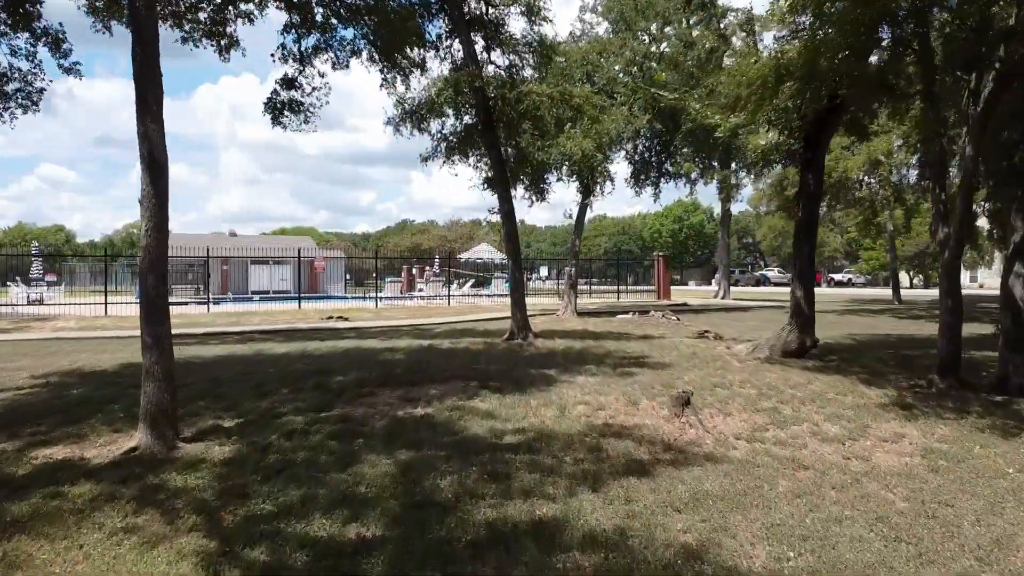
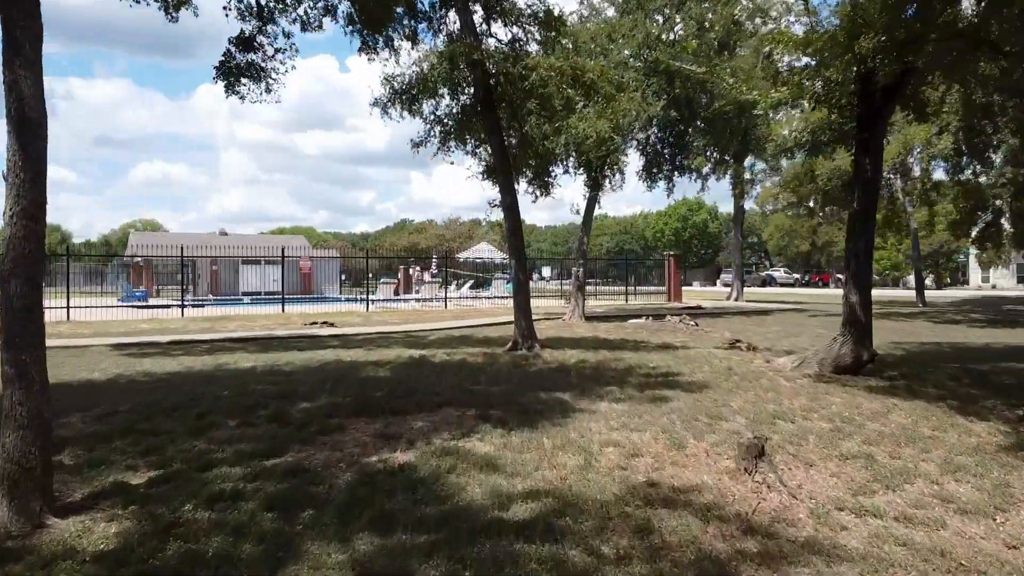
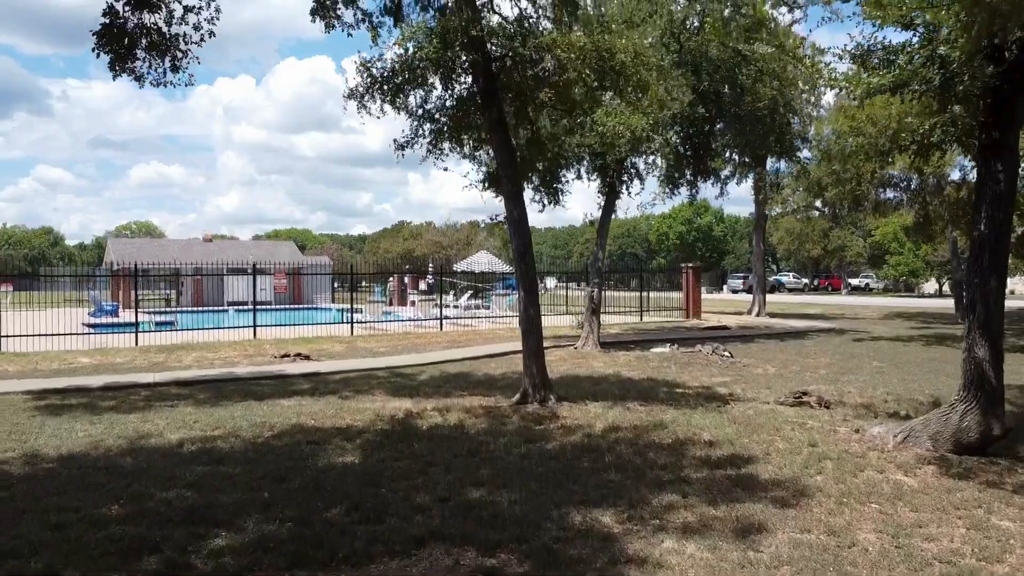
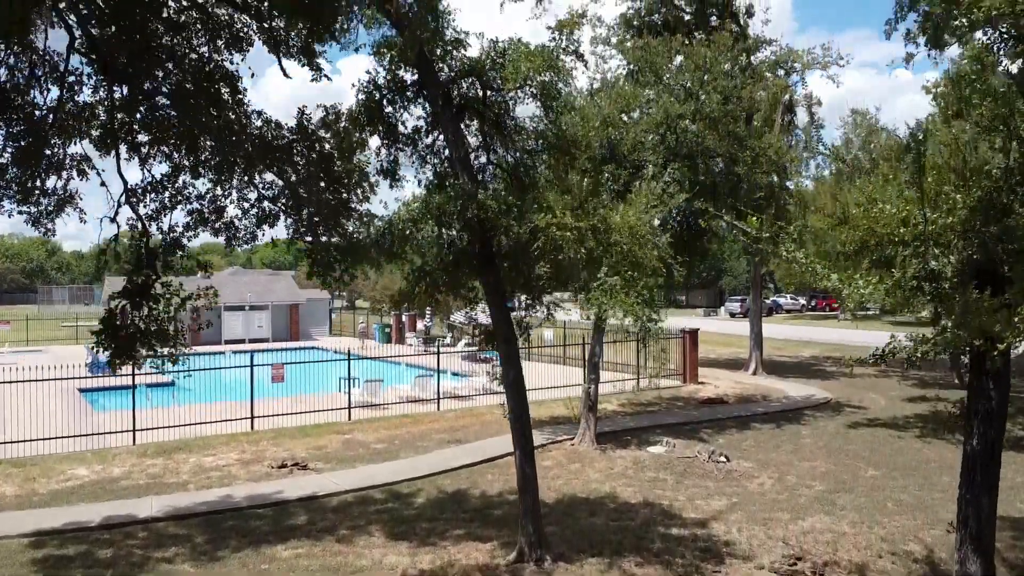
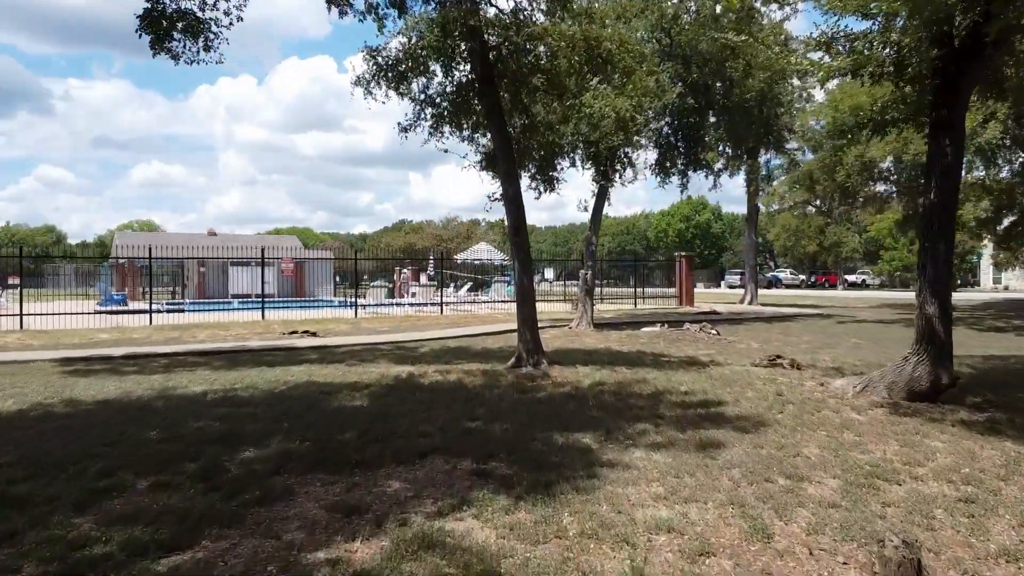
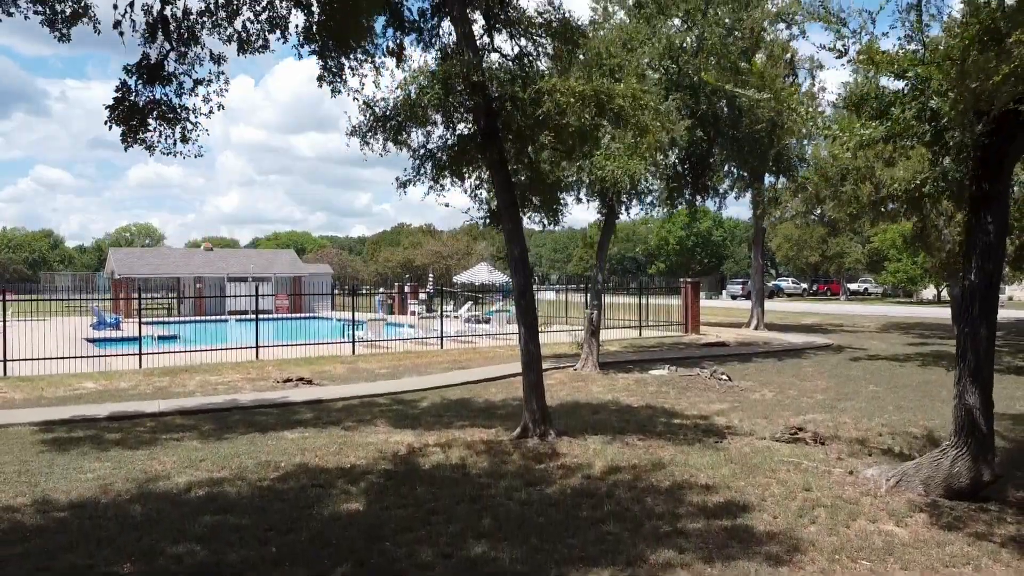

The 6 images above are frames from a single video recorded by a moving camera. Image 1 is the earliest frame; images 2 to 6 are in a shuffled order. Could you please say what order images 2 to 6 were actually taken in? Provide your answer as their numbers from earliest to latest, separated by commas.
2, 5, 3, 6, 4
